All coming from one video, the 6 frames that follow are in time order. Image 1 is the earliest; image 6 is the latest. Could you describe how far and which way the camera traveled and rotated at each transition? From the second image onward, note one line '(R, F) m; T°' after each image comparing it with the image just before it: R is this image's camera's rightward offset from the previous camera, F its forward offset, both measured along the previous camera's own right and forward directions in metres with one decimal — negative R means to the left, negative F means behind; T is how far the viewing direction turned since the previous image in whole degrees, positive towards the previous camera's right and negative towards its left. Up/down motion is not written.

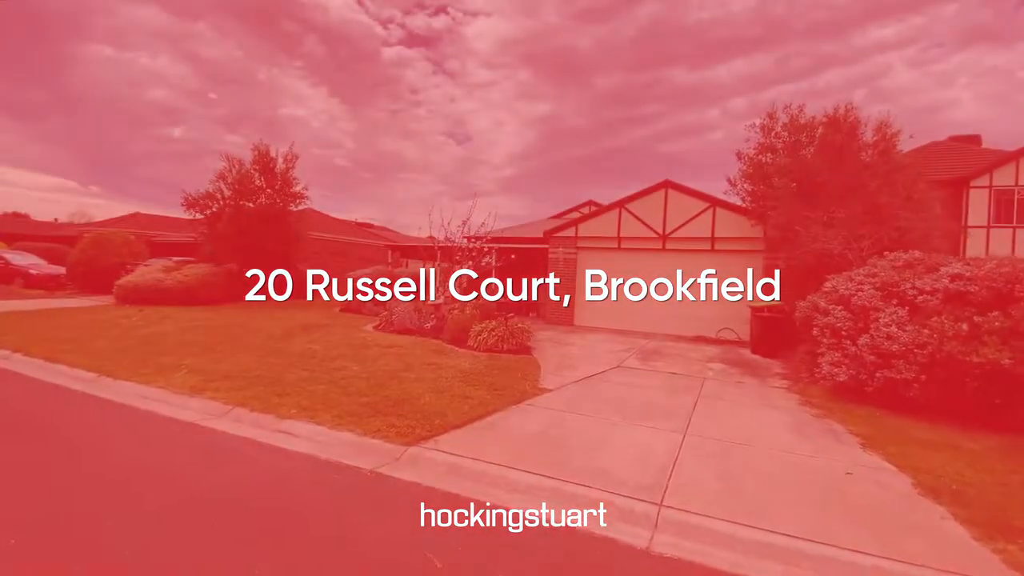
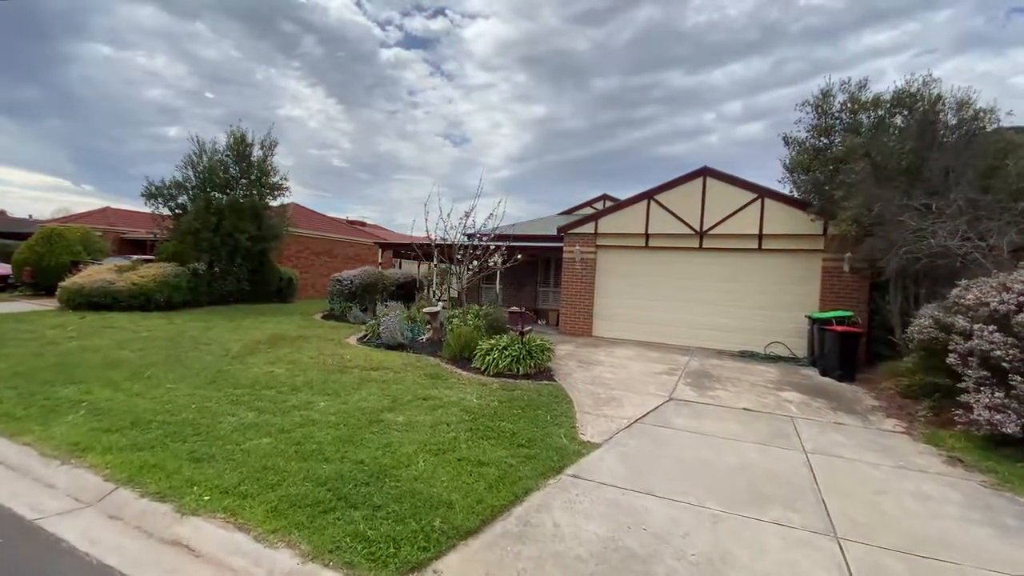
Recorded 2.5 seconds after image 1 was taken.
(-0.3, +1.9) m; 0°
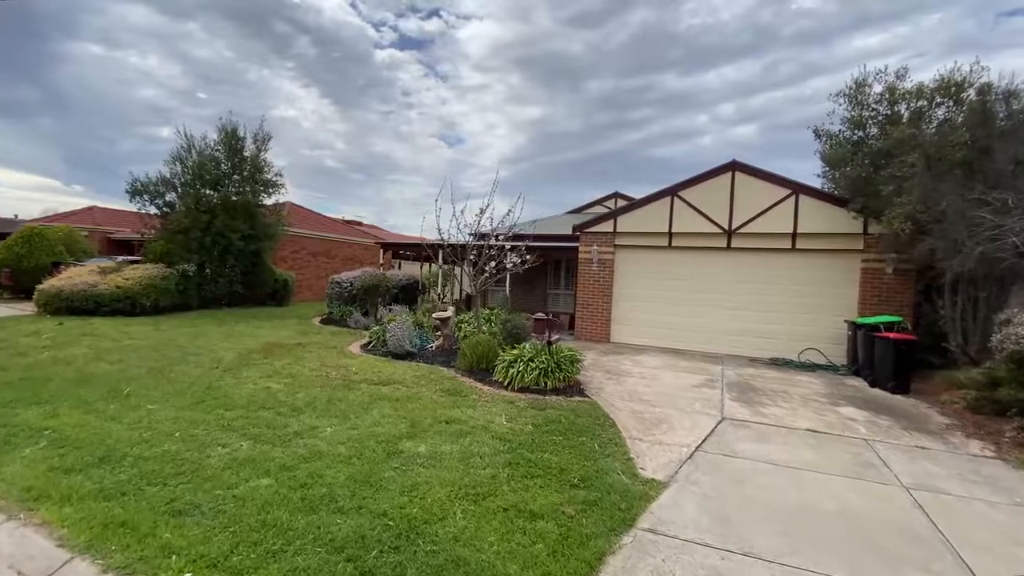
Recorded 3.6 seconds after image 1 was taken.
(-0.4, +0.8) m; +1°
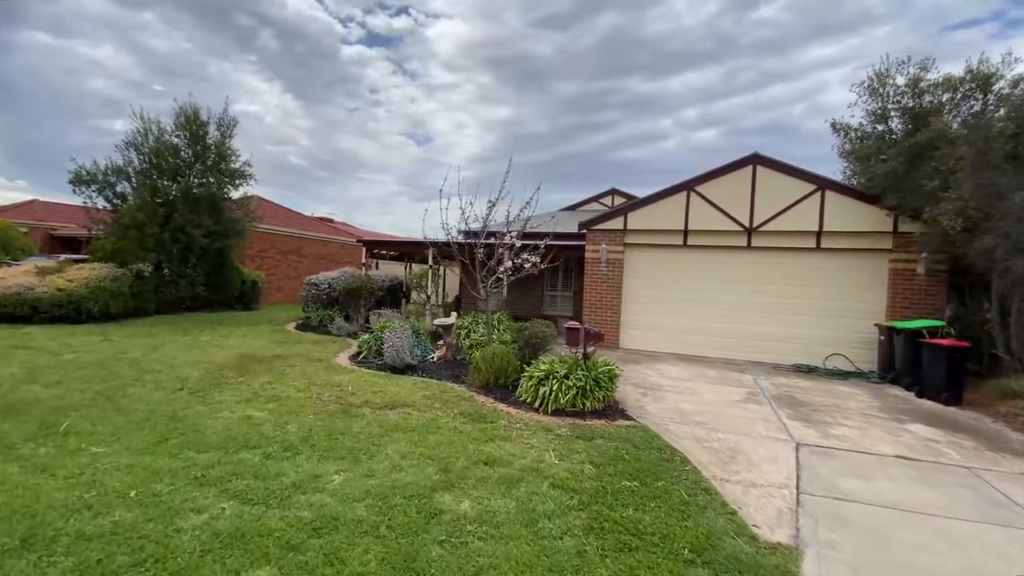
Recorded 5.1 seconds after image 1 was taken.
(-0.6, +1.0) m; +4°
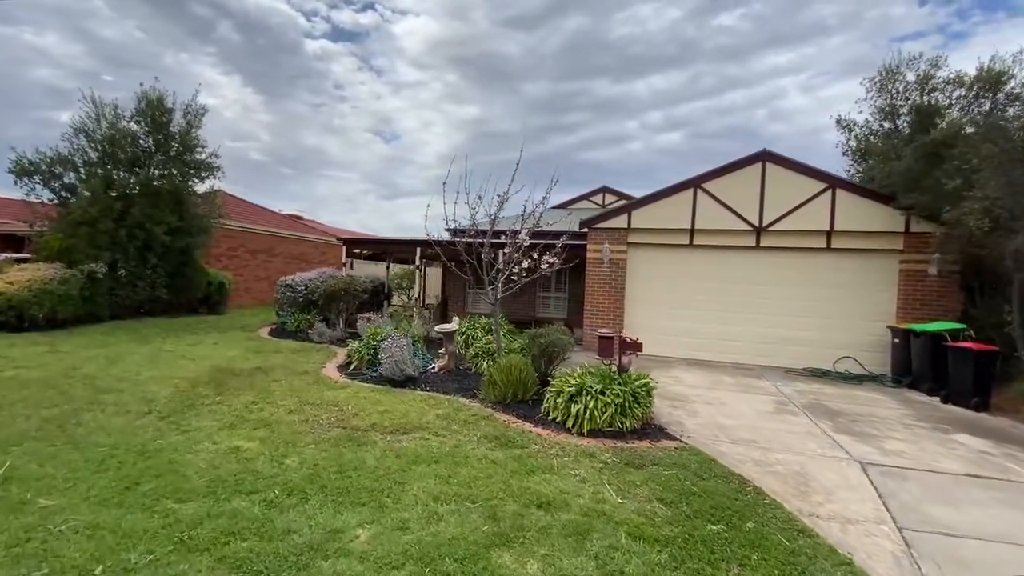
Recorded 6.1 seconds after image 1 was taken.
(-0.6, +0.6) m; +4°
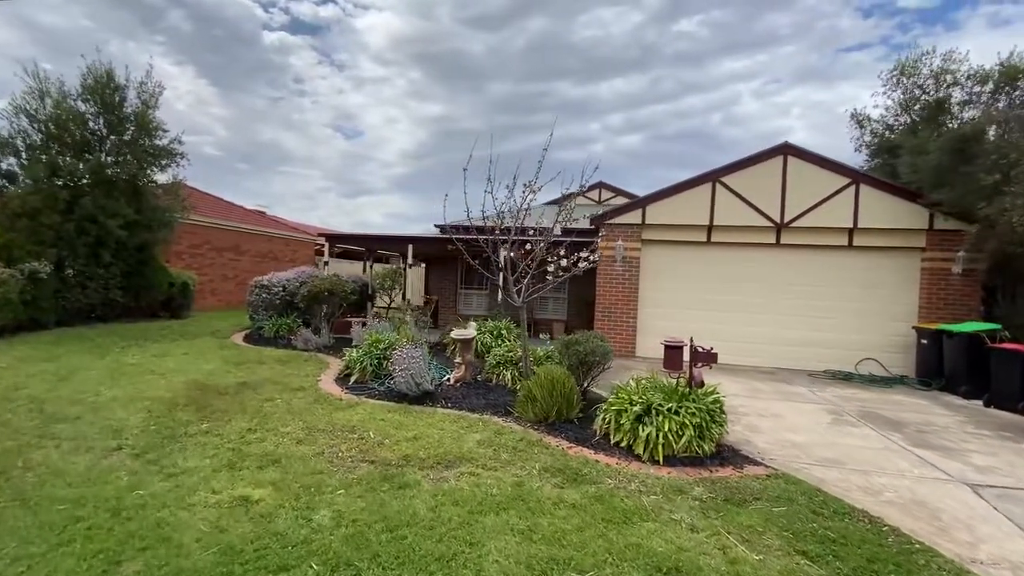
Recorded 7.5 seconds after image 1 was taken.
(-0.7, +0.8) m; +4°
